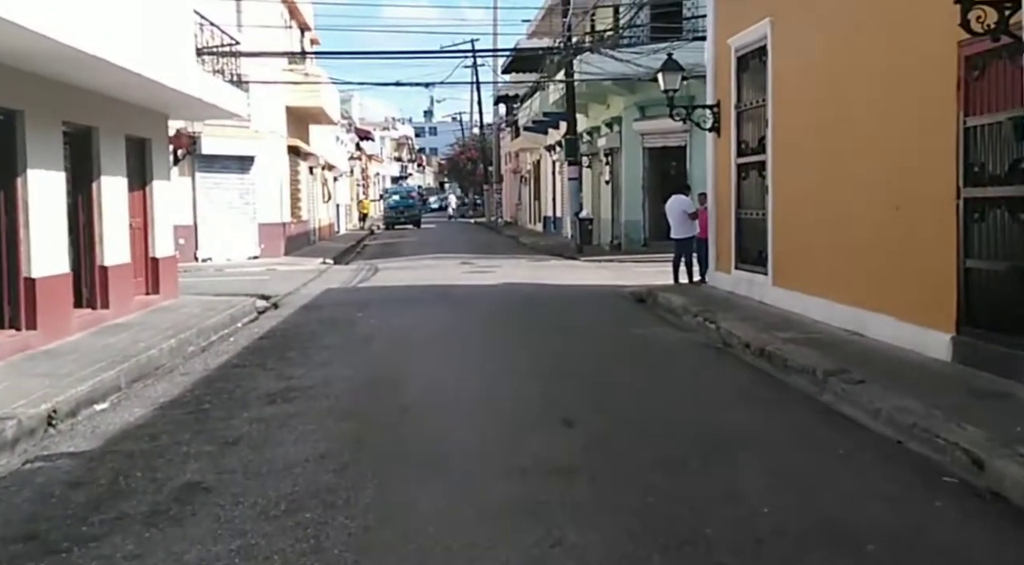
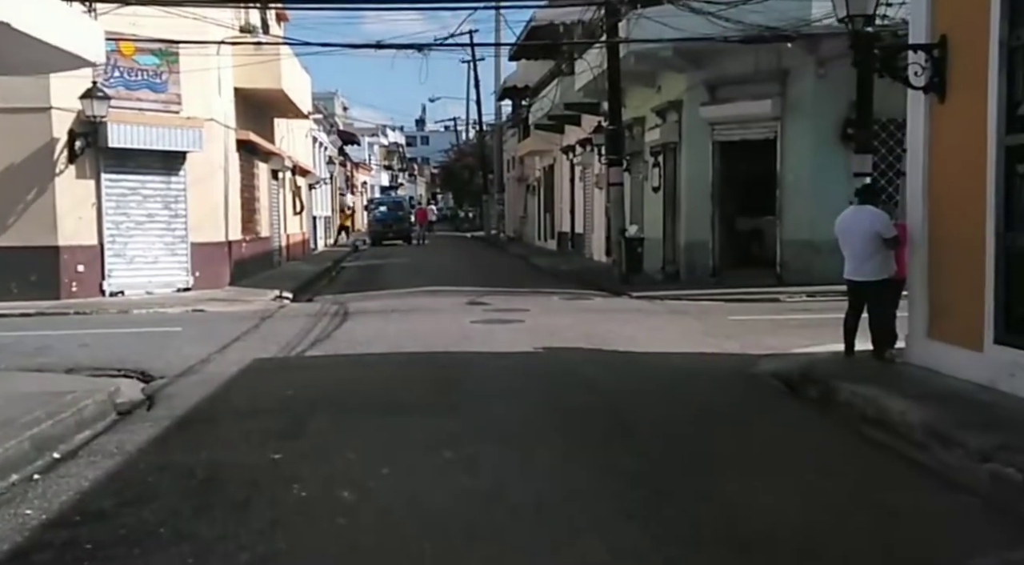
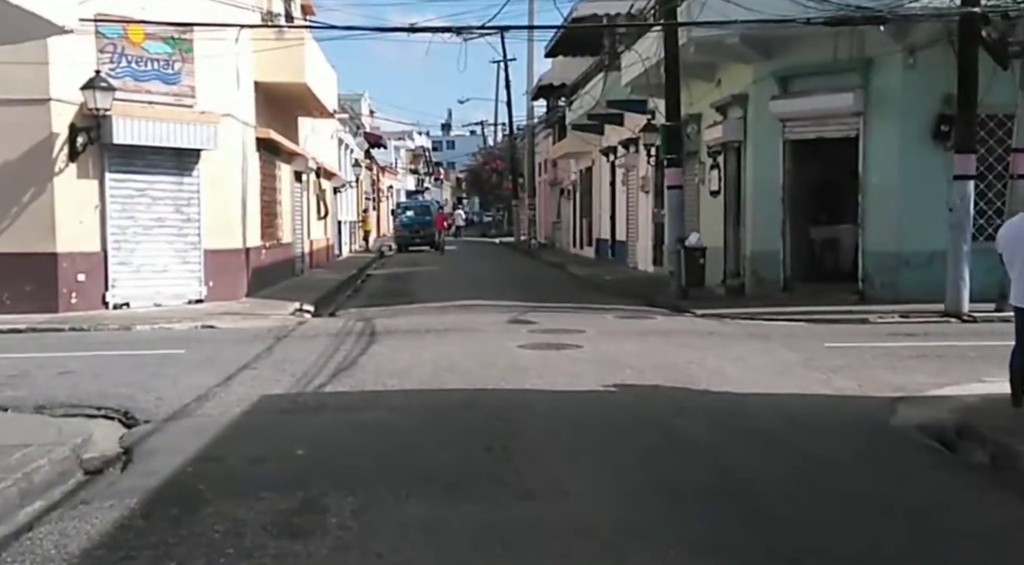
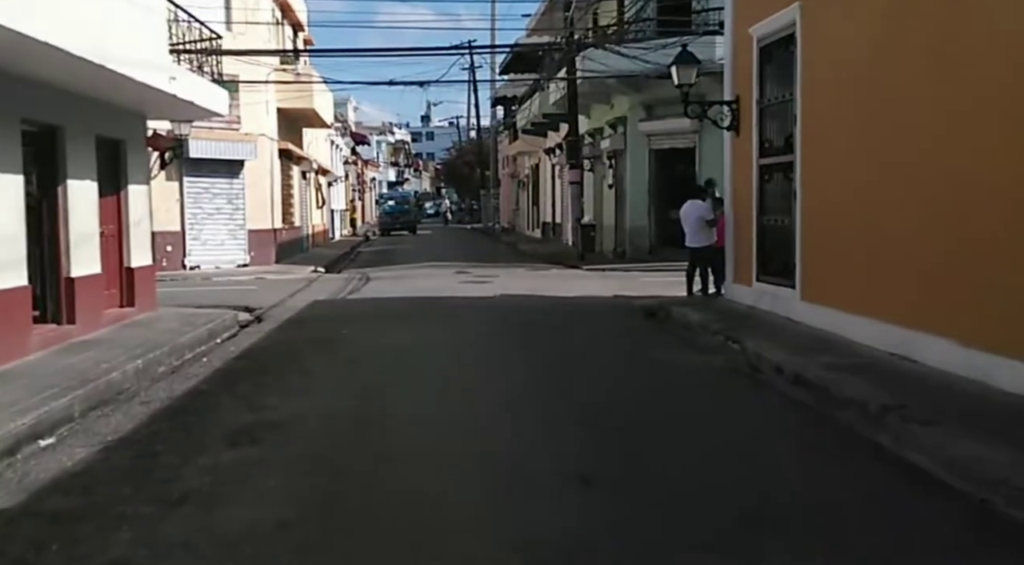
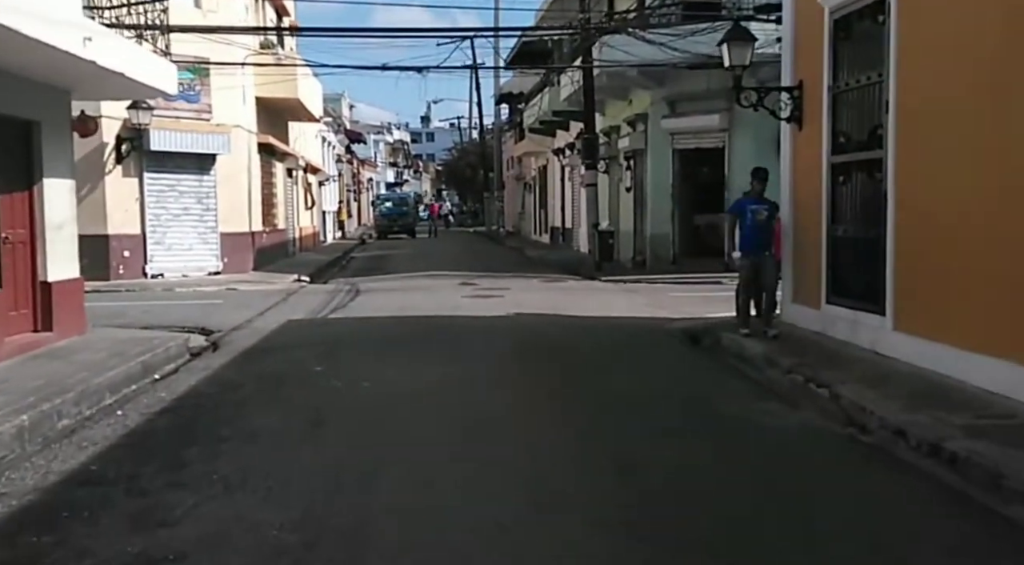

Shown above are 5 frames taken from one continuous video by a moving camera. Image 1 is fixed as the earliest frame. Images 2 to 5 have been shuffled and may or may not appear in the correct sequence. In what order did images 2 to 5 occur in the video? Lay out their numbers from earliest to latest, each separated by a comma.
4, 5, 2, 3
